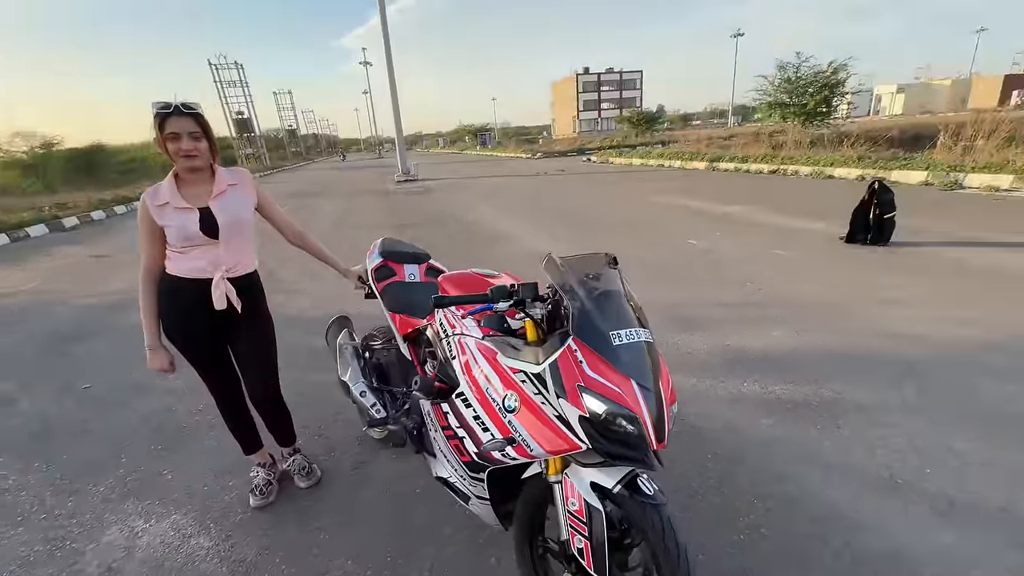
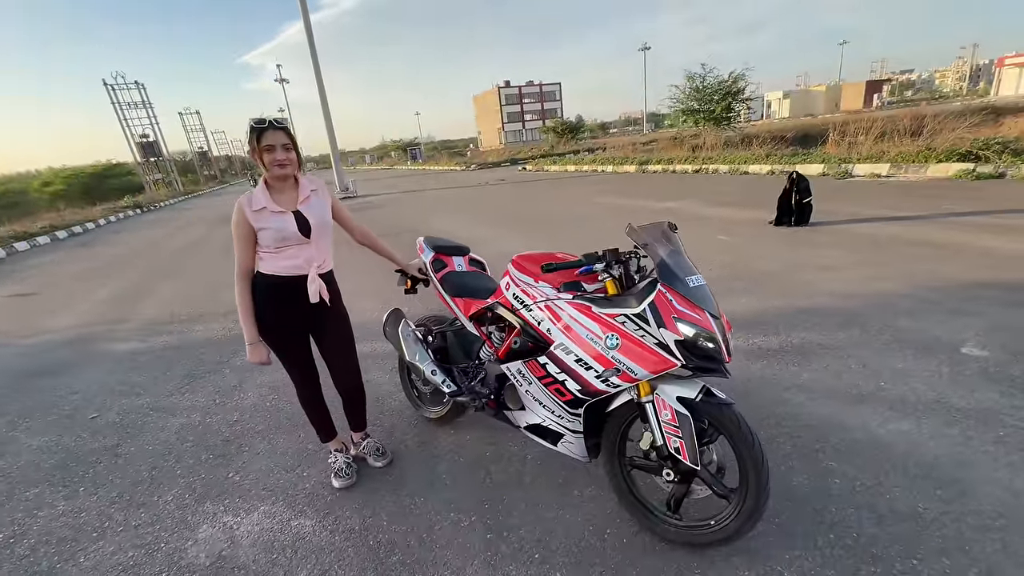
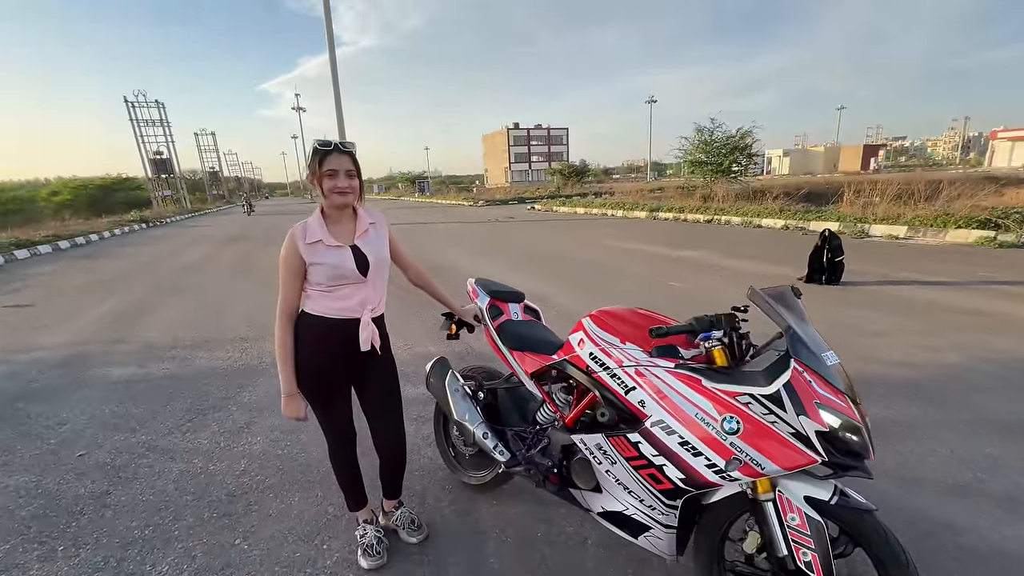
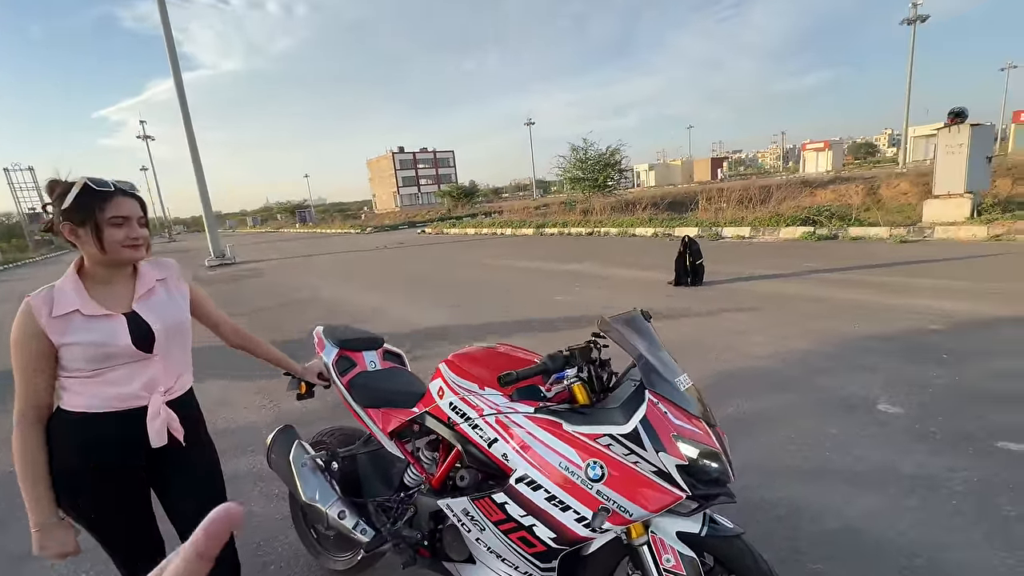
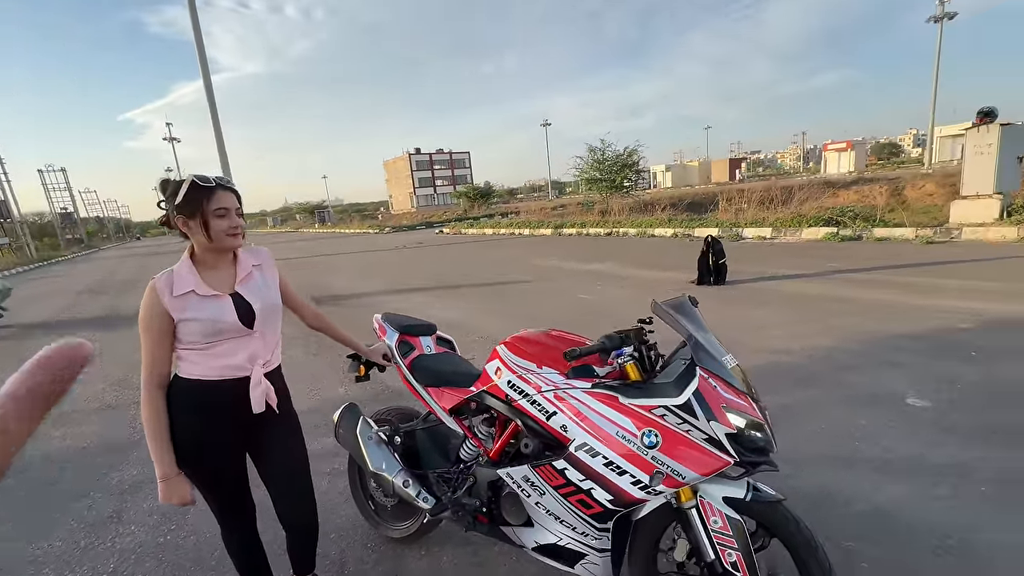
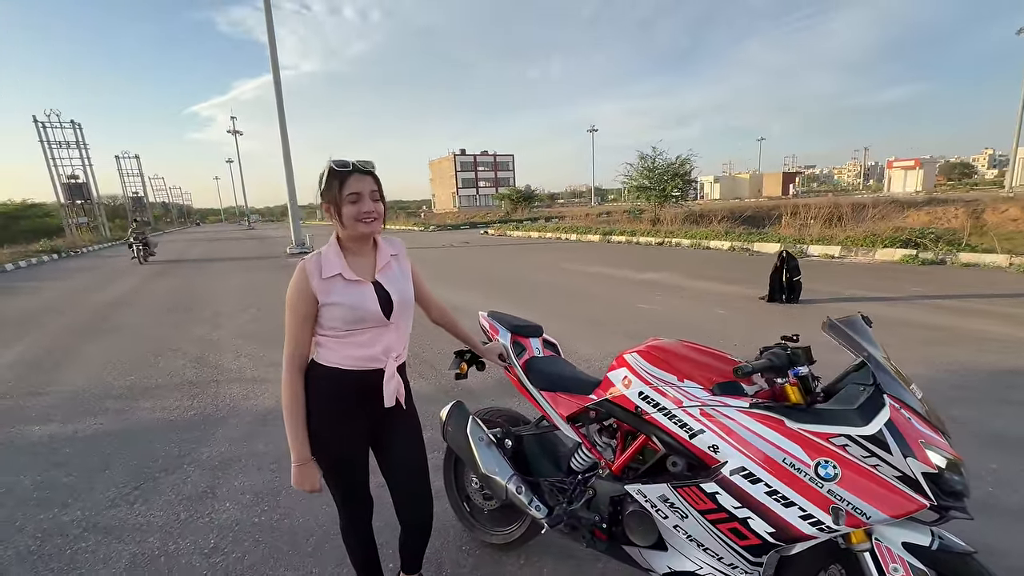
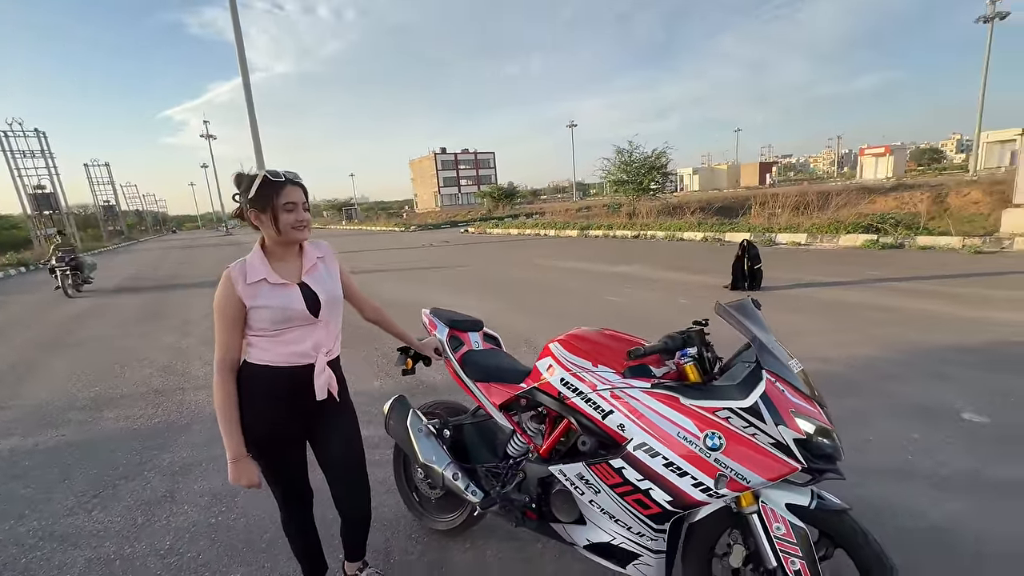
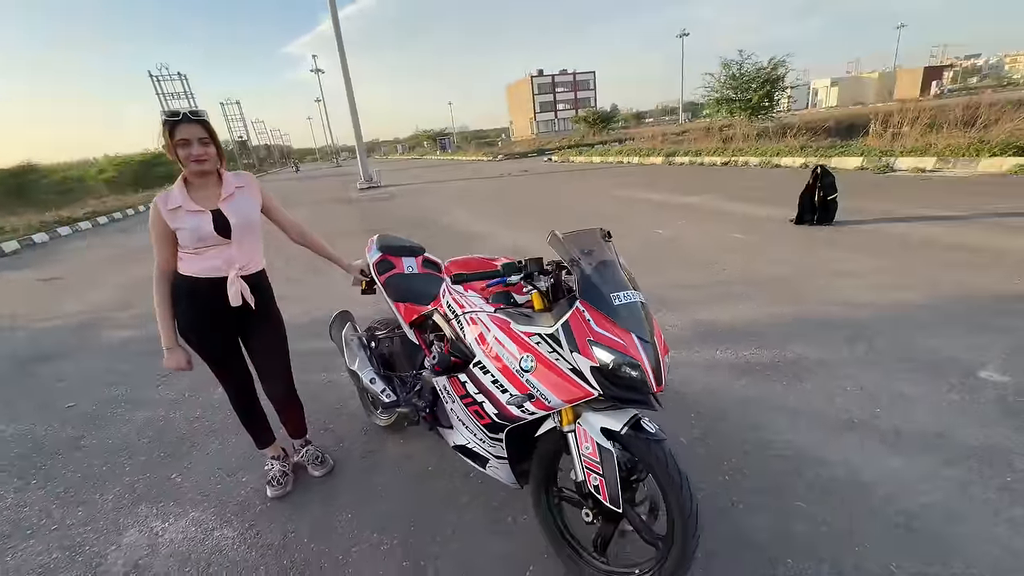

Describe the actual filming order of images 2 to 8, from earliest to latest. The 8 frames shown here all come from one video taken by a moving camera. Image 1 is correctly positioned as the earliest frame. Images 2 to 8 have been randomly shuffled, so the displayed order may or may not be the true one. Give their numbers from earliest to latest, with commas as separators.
8, 2, 3, 6, 7, 5, 4
